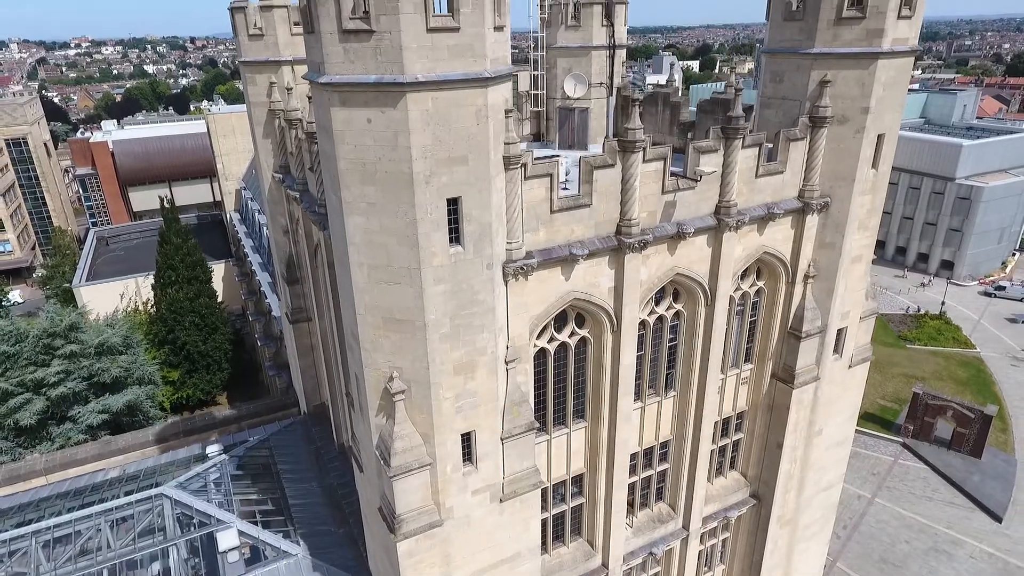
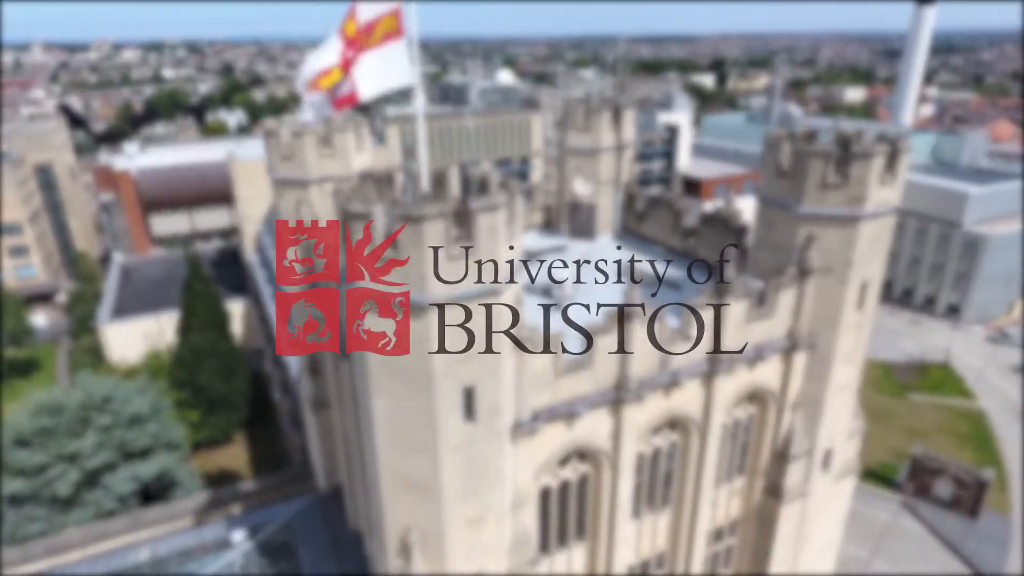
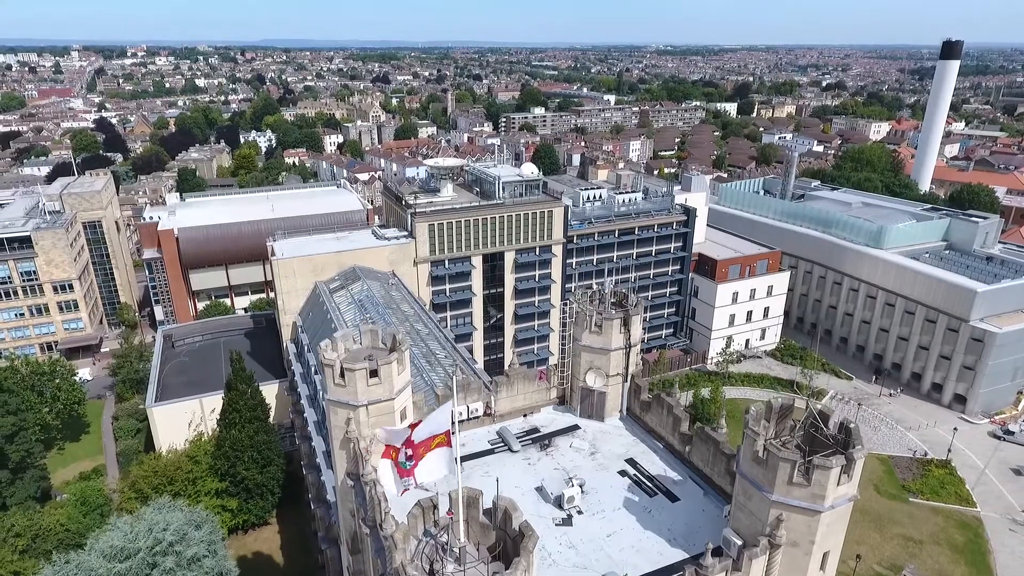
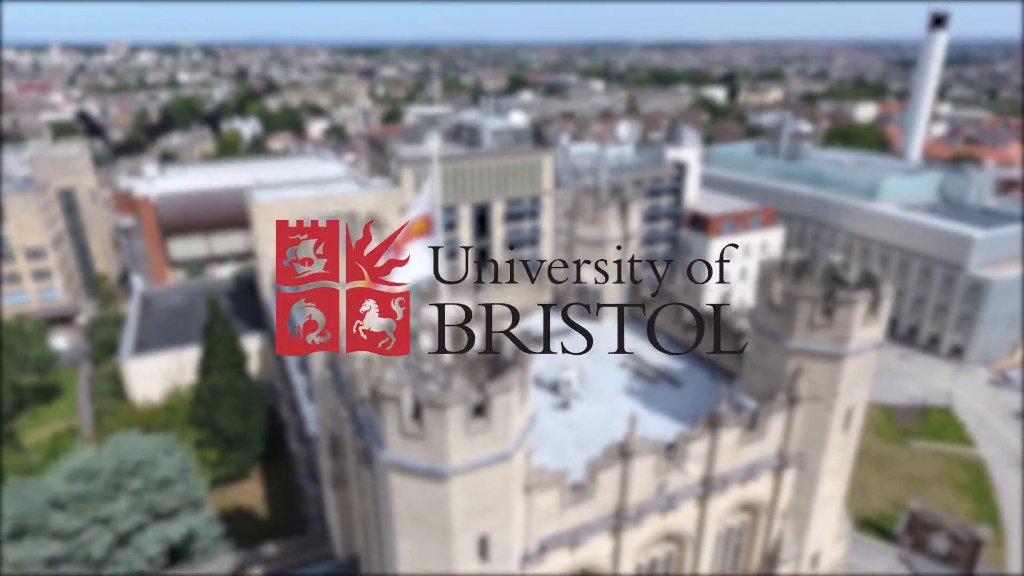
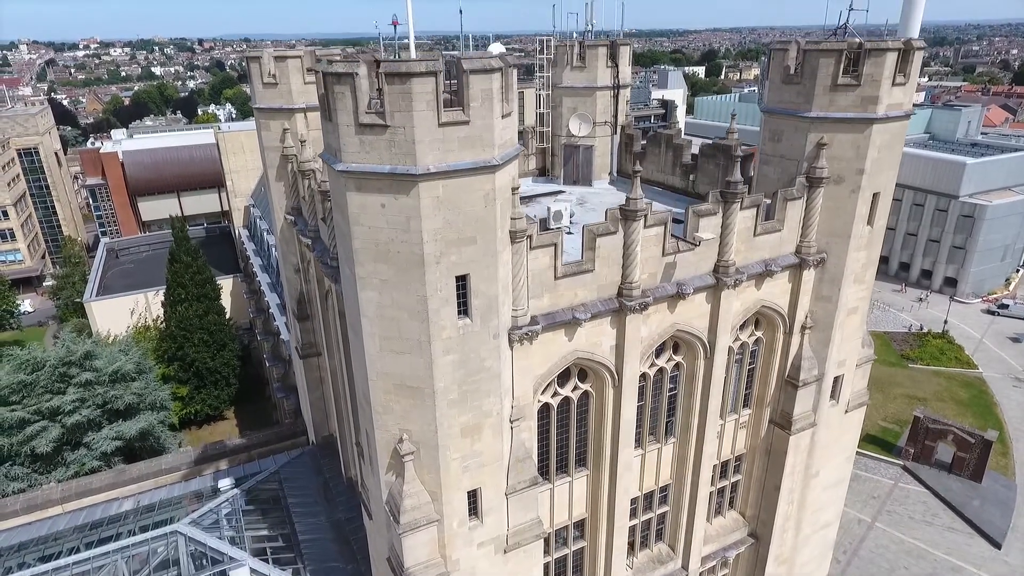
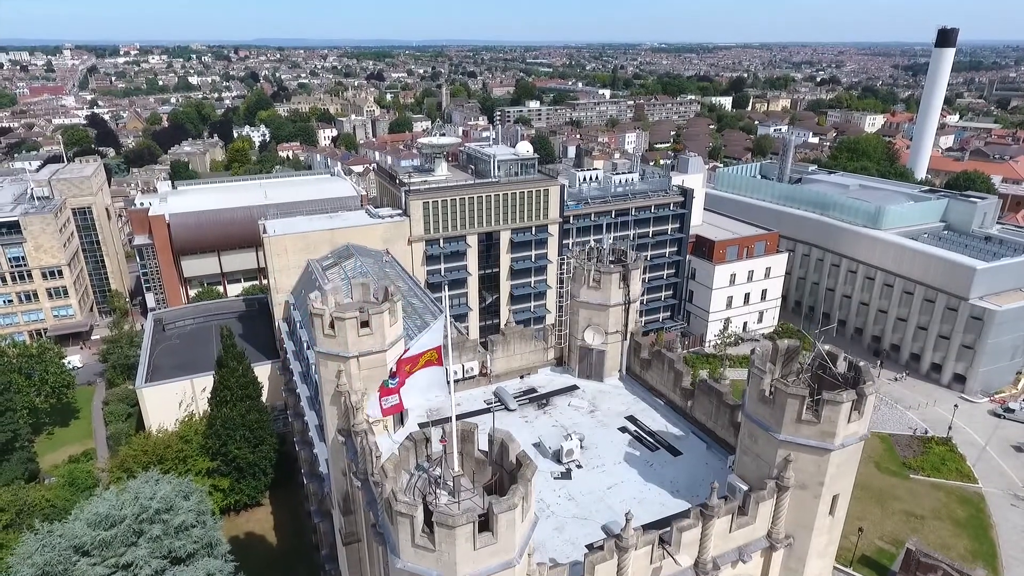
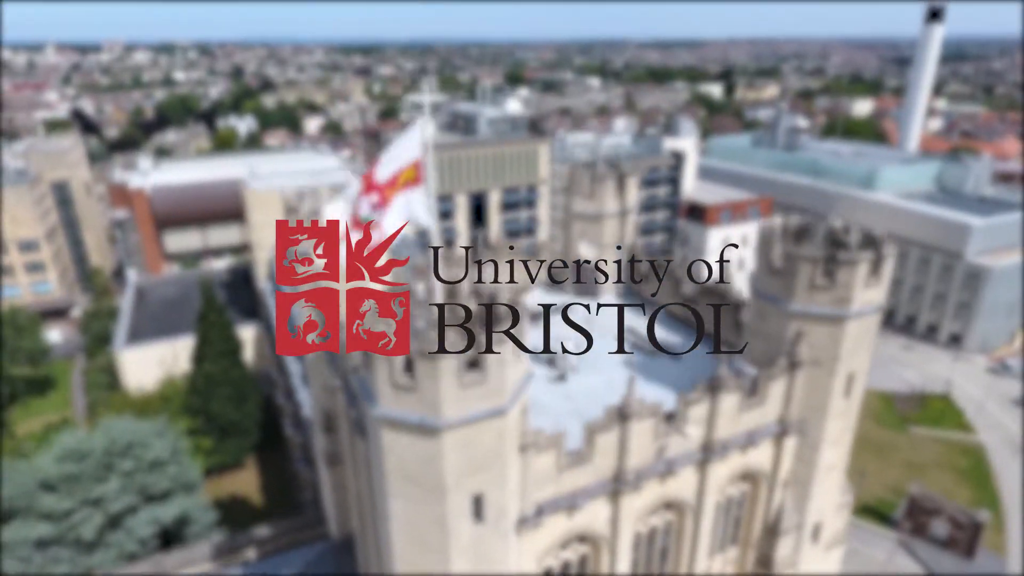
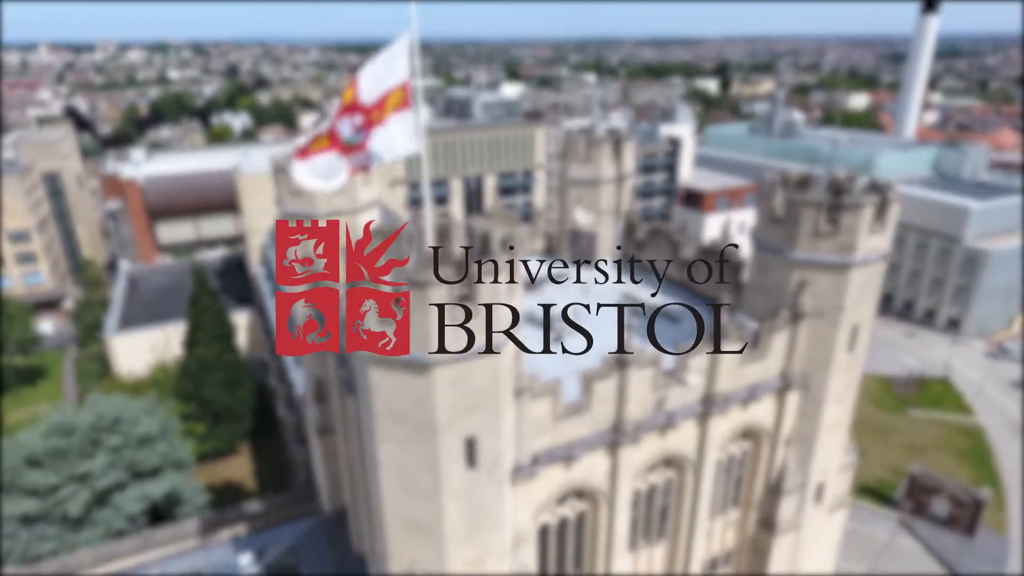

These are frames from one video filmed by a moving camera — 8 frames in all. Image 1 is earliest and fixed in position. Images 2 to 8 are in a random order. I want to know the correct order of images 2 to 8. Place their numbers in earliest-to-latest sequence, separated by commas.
5, 2, 8, 7, 4, 6, 3
